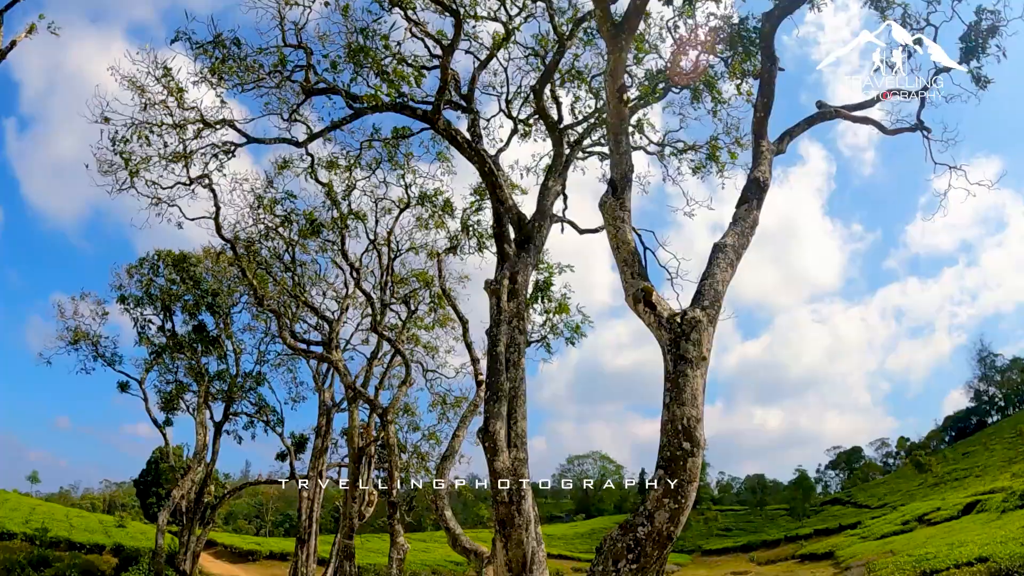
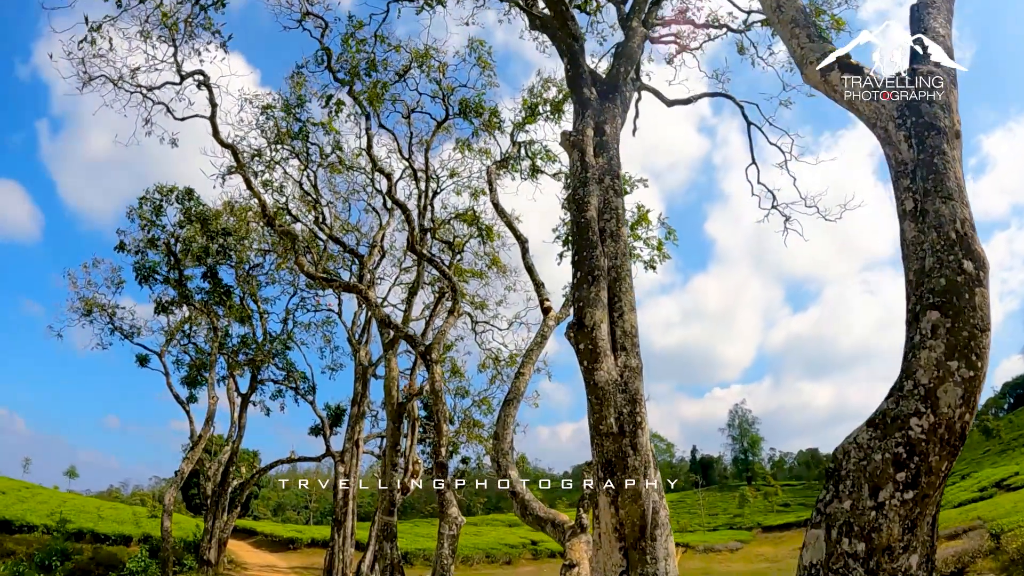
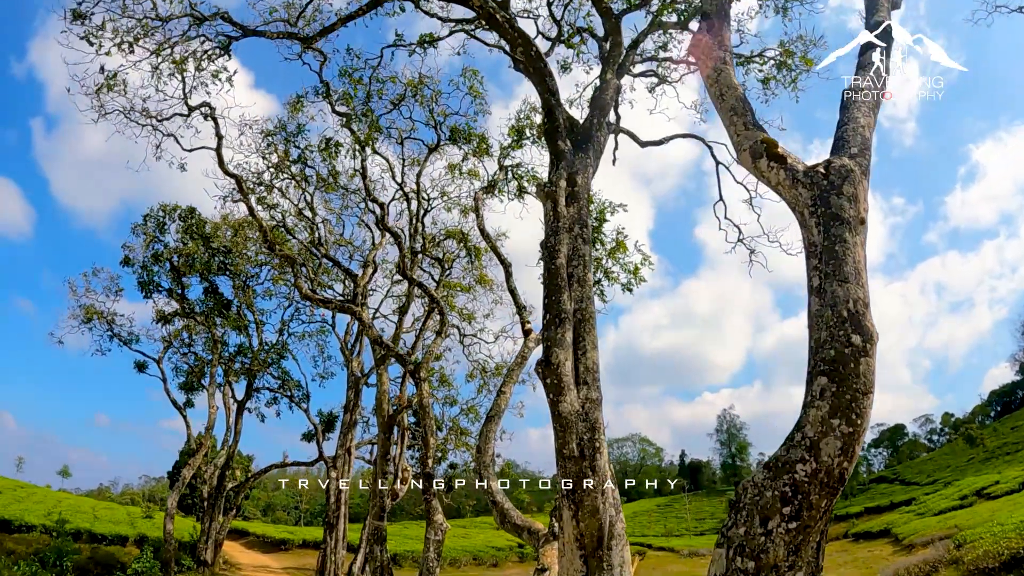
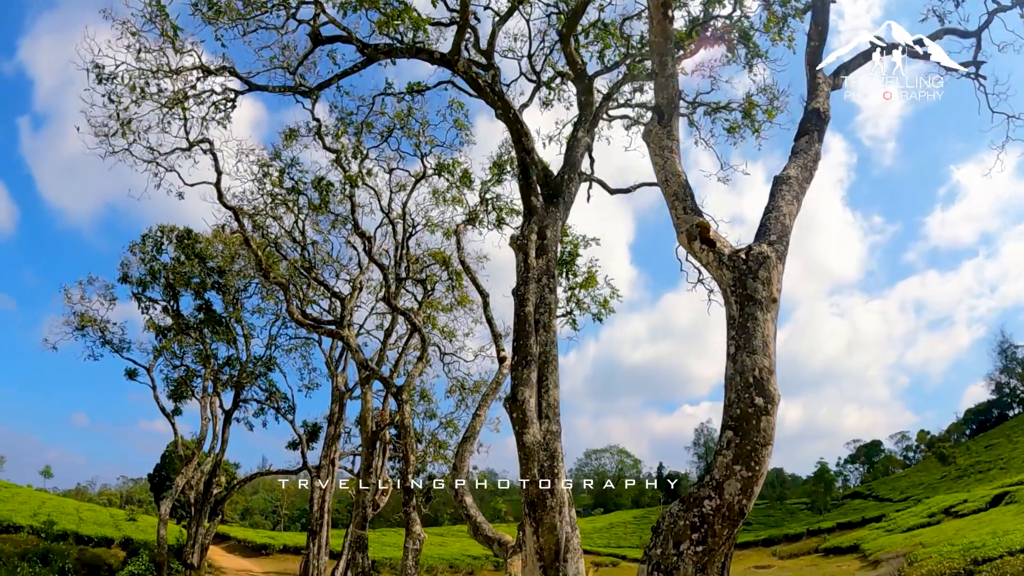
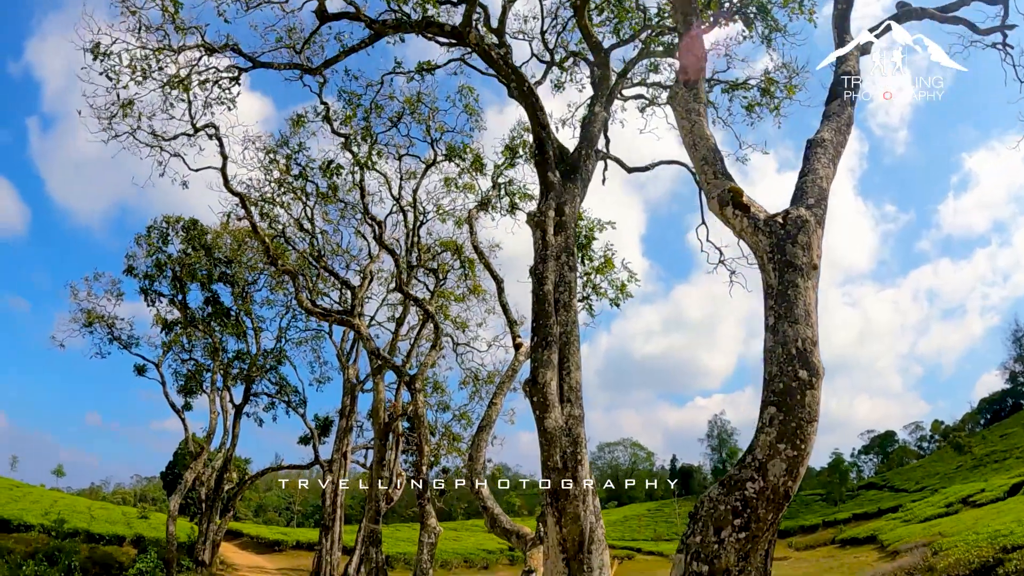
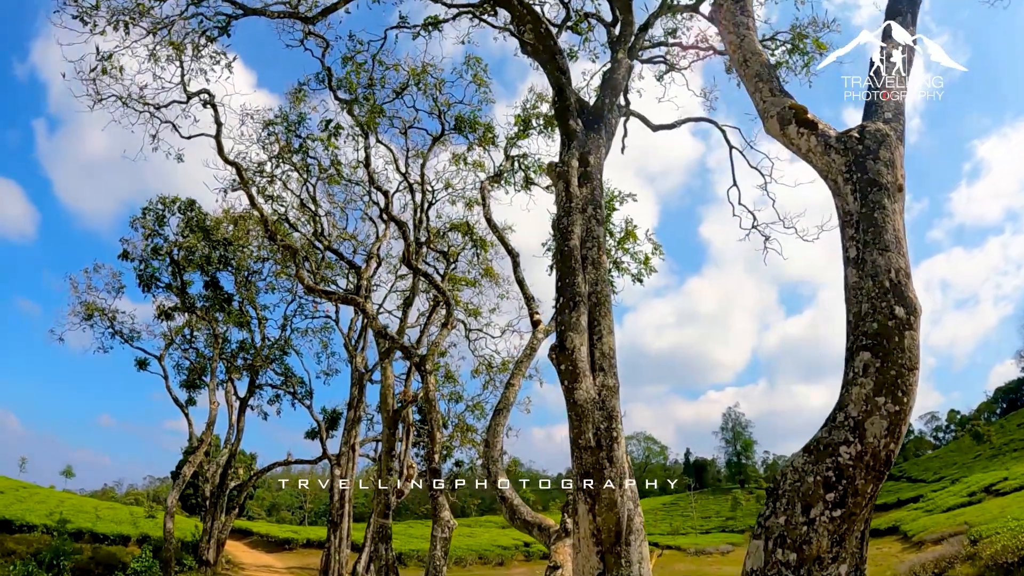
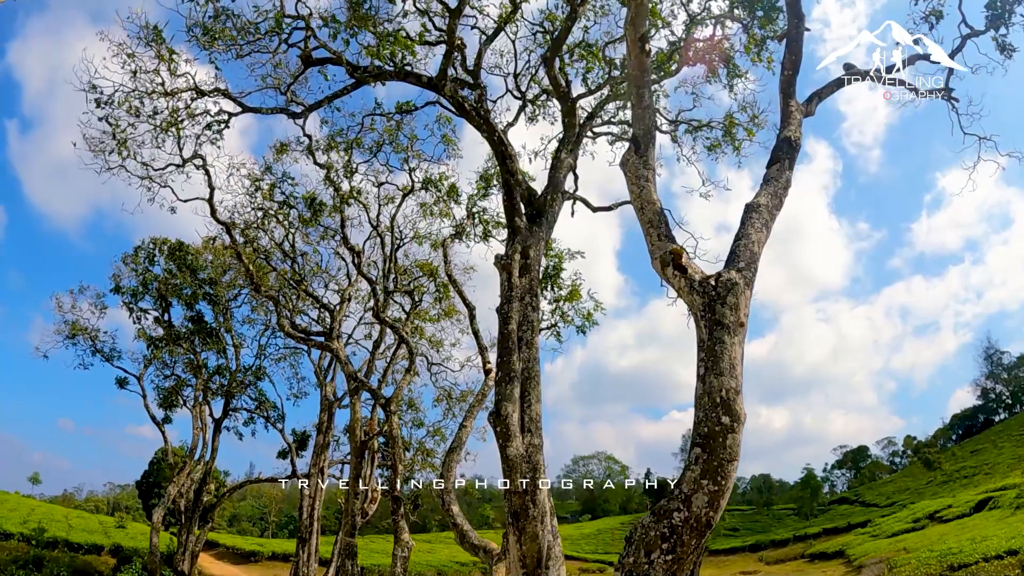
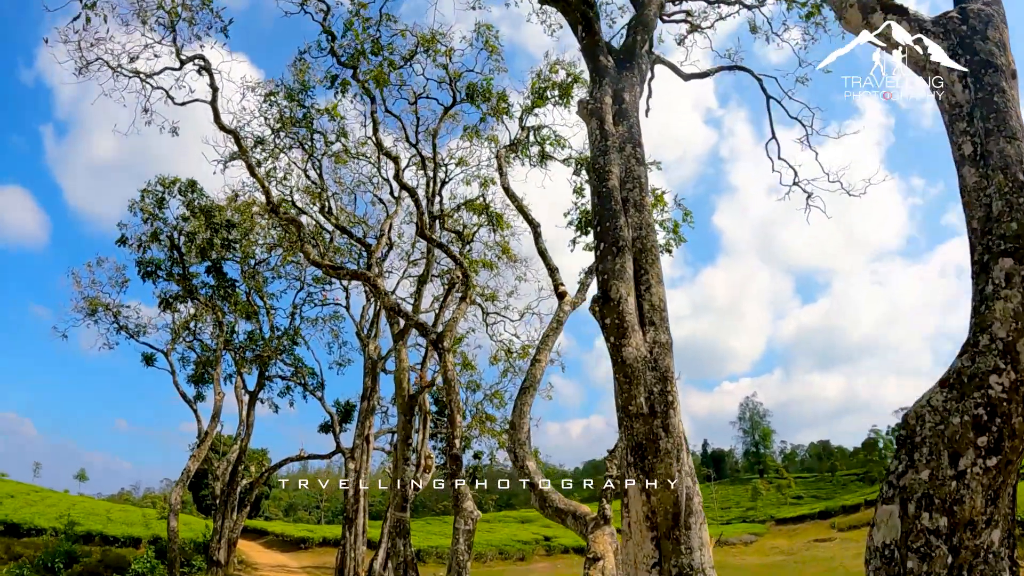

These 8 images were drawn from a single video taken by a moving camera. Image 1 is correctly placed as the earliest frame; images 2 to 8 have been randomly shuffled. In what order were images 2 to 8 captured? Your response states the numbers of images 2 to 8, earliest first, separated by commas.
7, 4, 5, 3, 6, 2, 8
